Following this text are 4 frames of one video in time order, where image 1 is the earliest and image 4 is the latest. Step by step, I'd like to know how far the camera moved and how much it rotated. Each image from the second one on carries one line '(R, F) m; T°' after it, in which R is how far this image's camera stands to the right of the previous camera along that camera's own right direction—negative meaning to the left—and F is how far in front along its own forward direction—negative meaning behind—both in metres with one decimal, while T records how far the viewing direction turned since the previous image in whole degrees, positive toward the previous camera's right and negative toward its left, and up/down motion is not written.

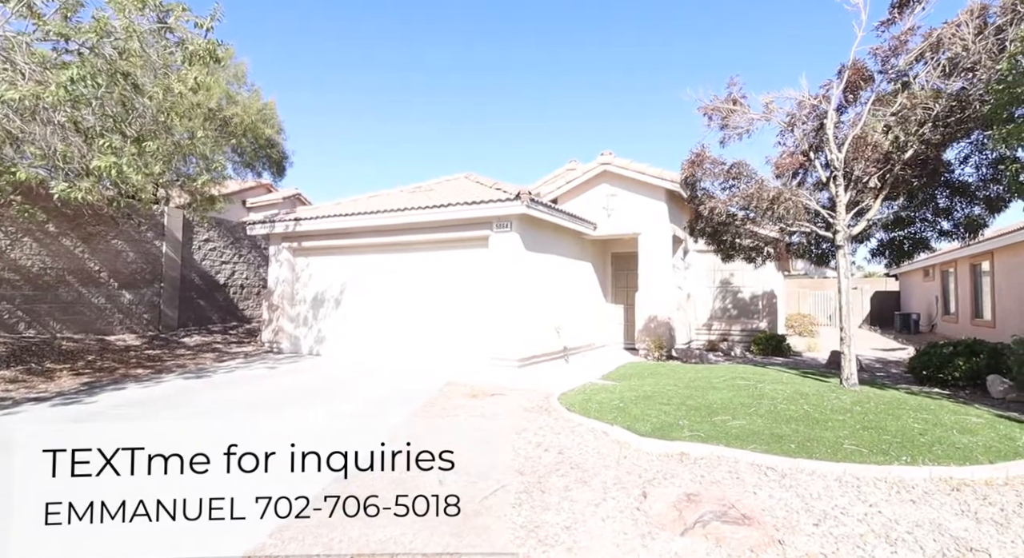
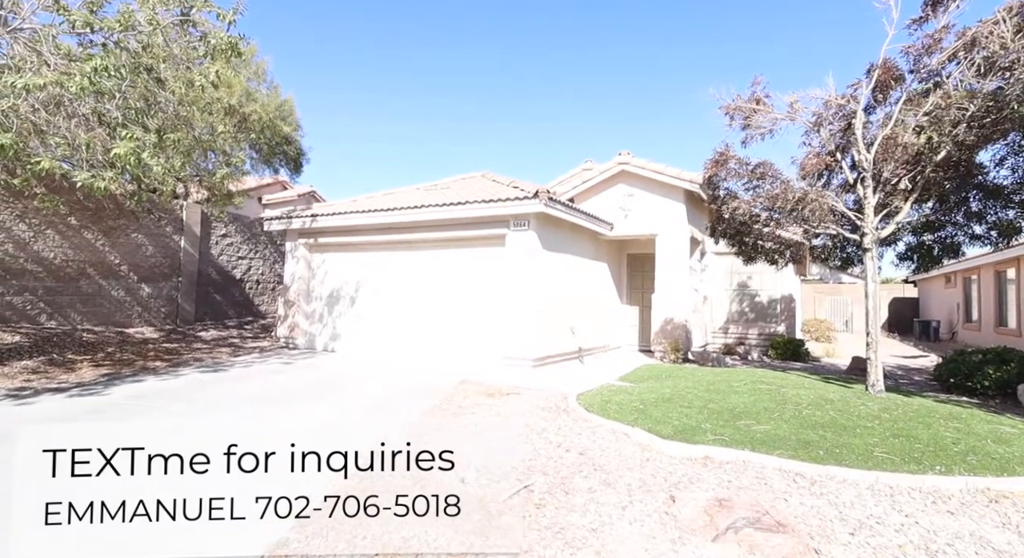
(-0.2, +0.1) m; -1°
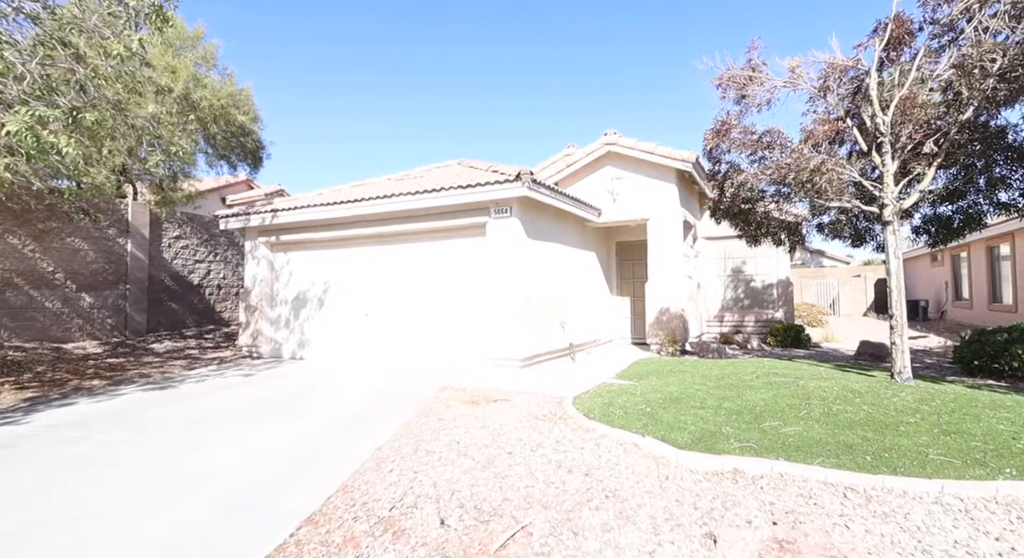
(0.0, +1.0) m; +2°
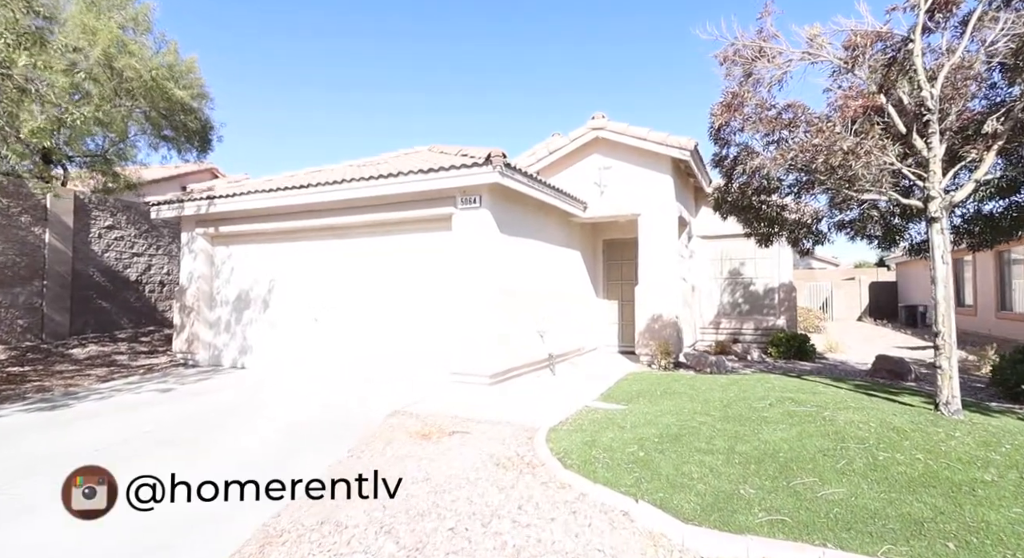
(+0.3, +1.5) m; +1°
